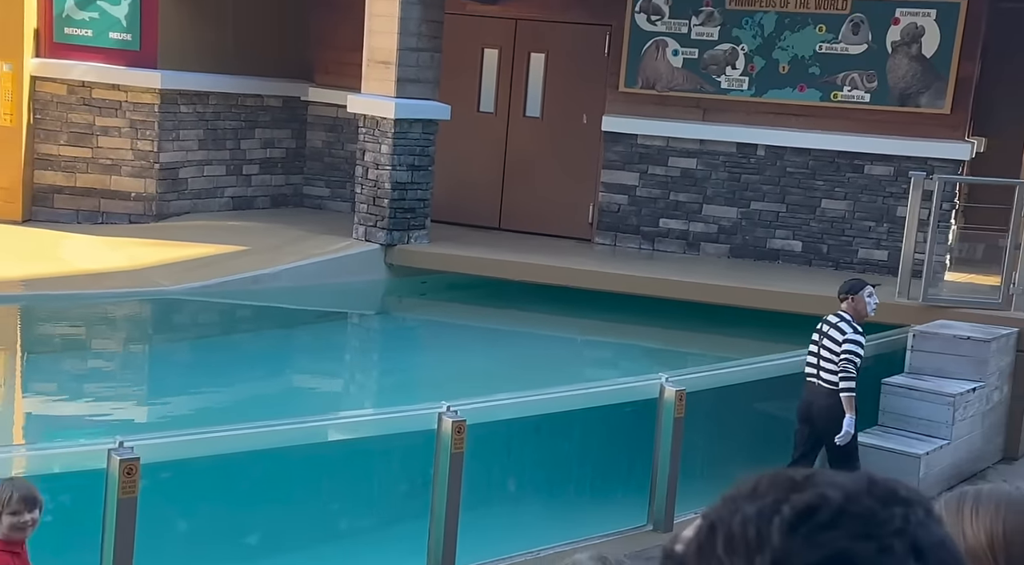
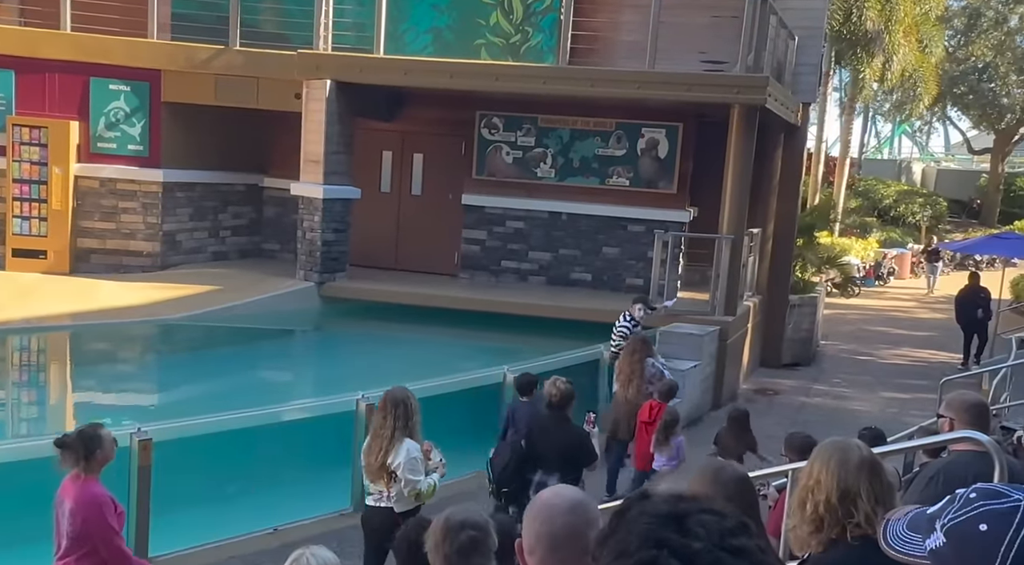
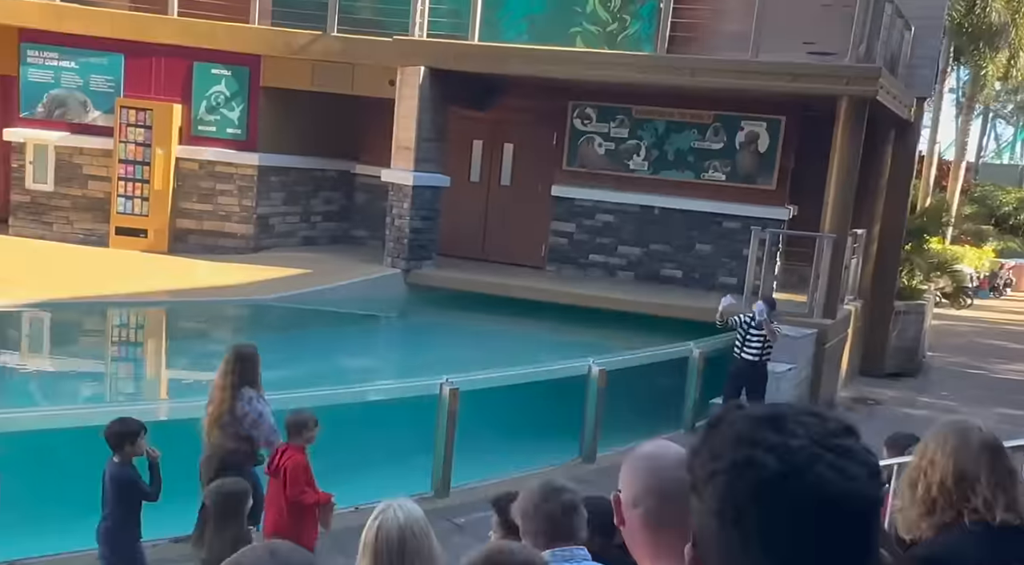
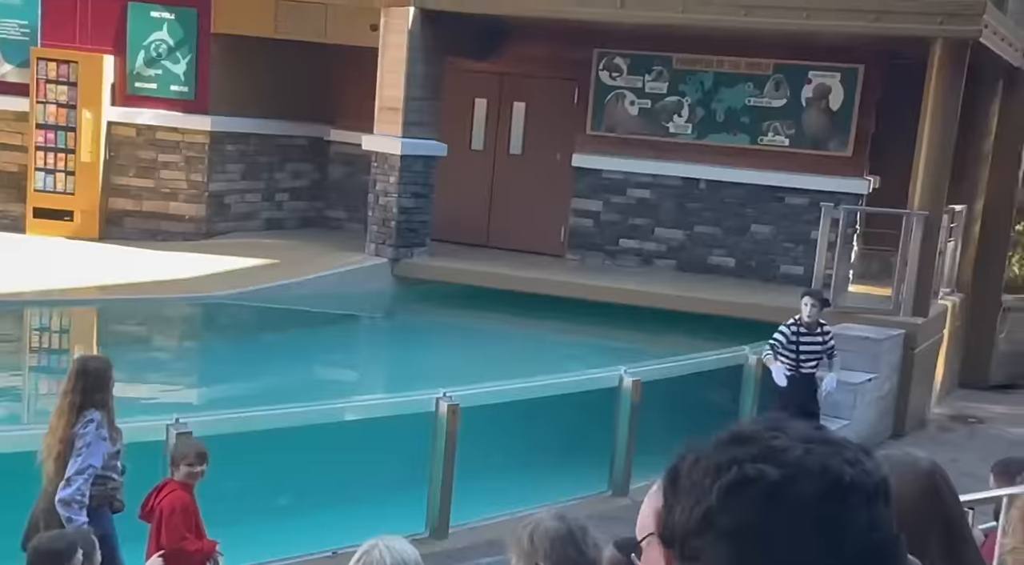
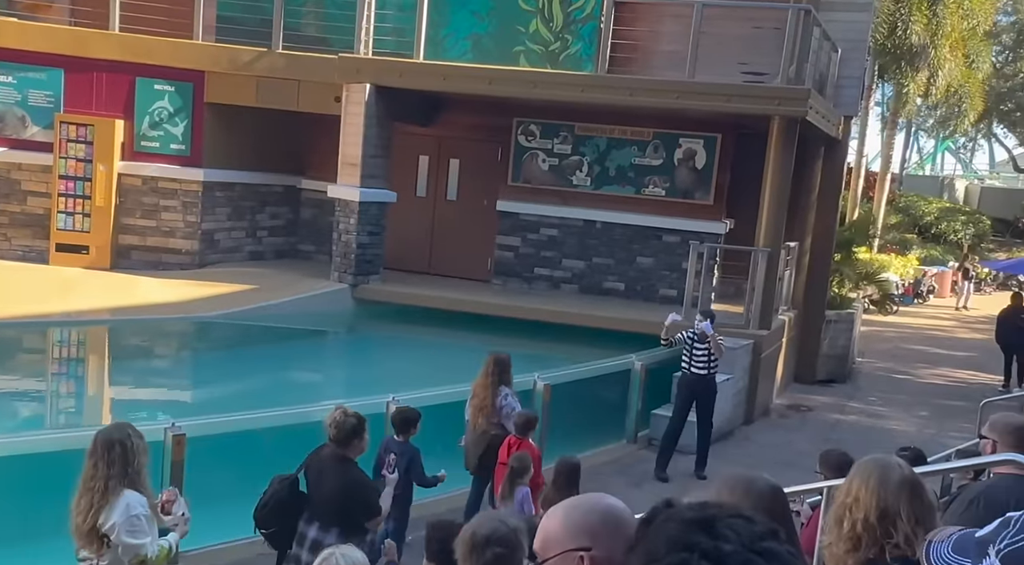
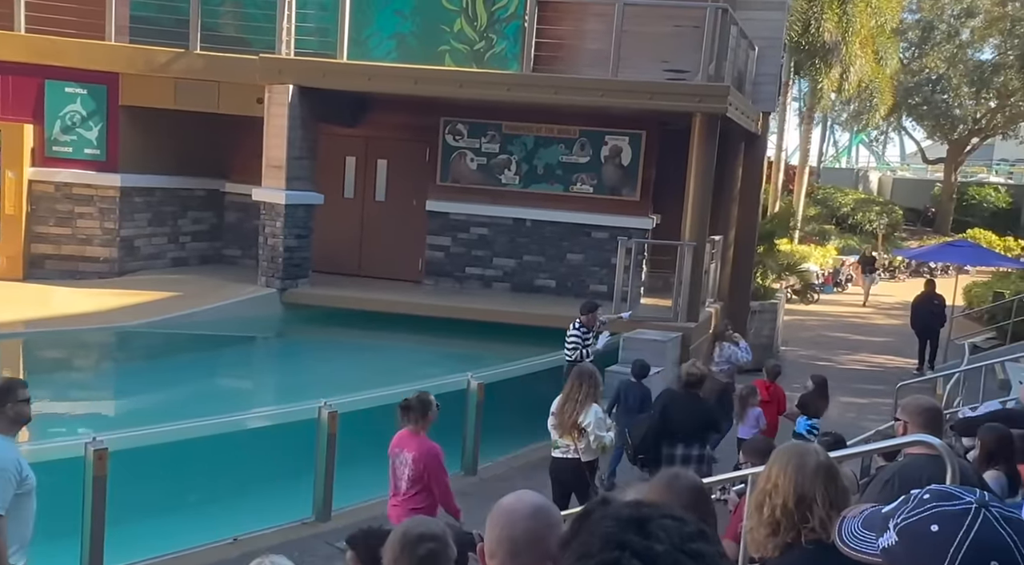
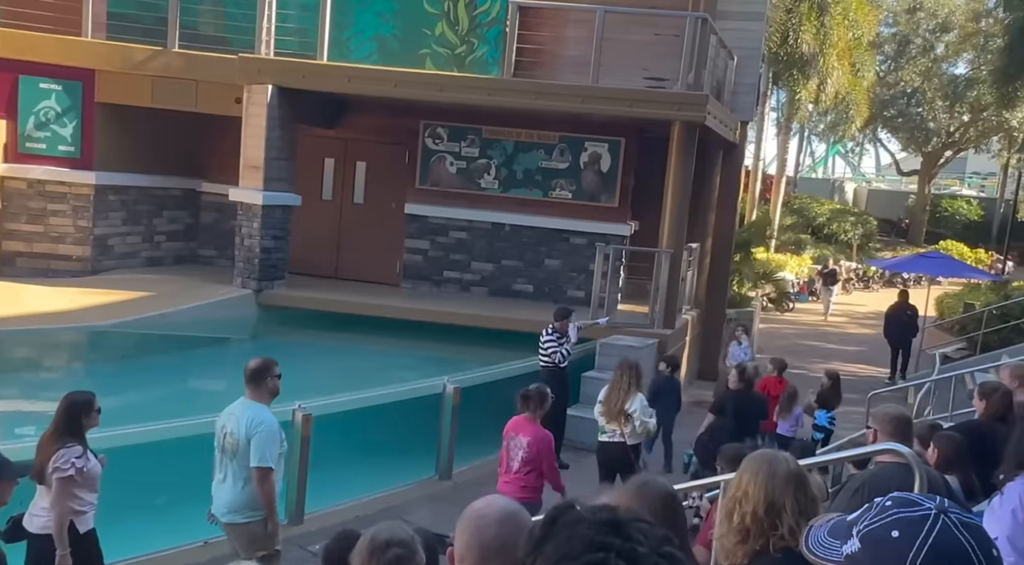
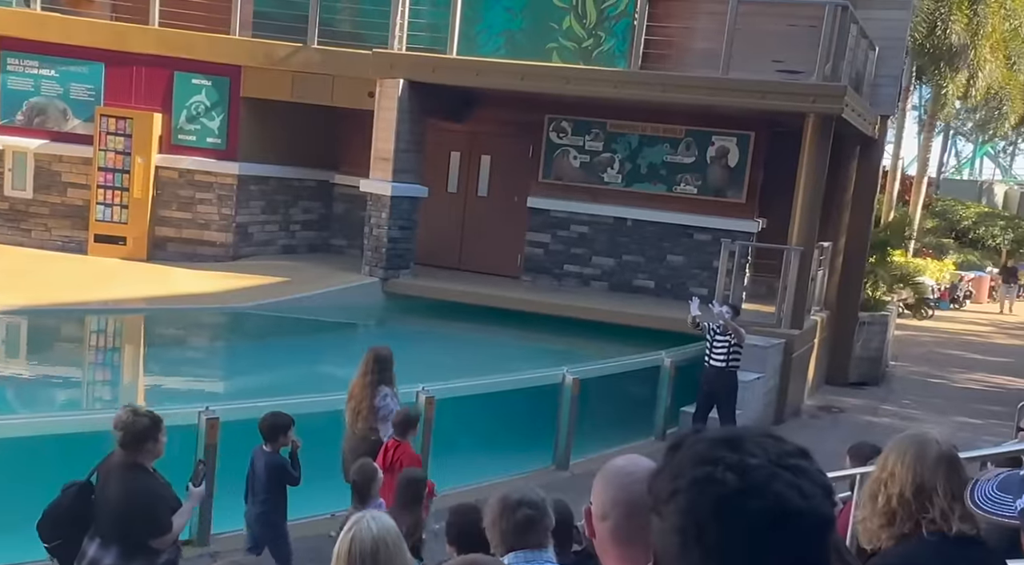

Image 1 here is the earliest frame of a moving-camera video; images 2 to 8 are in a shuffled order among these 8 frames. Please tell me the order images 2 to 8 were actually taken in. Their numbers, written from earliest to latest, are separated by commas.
4, 3, 8, 5, 2, 6, 7
